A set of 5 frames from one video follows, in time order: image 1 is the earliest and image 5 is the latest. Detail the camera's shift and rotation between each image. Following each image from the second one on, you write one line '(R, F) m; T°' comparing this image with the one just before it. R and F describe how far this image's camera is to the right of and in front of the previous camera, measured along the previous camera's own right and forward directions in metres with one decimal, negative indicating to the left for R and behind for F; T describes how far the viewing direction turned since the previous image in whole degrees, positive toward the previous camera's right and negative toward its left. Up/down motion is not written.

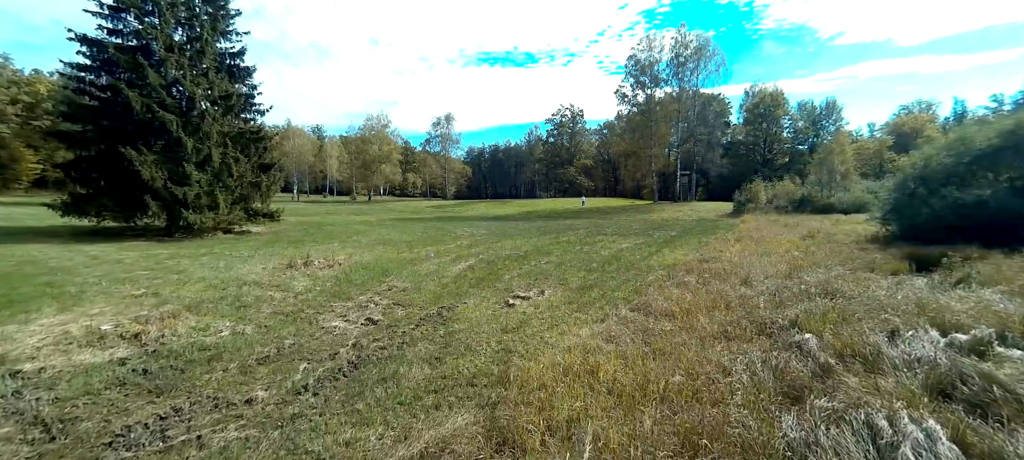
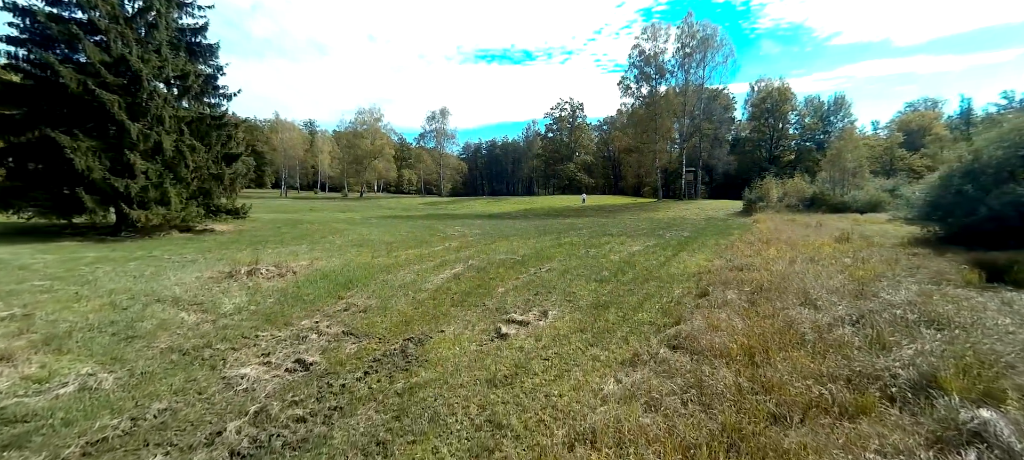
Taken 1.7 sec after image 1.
(+0.1, +1.9) m; 0°
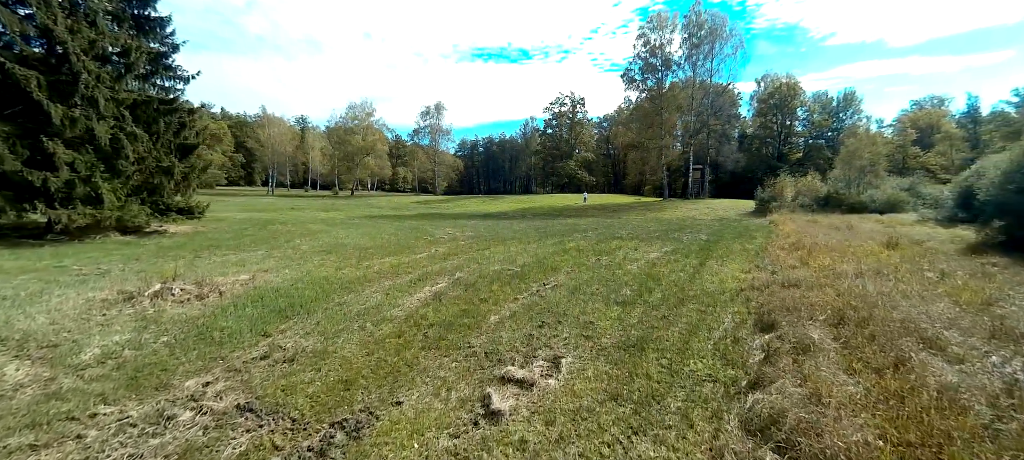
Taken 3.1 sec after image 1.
(0.0, +1.9) m; 0°
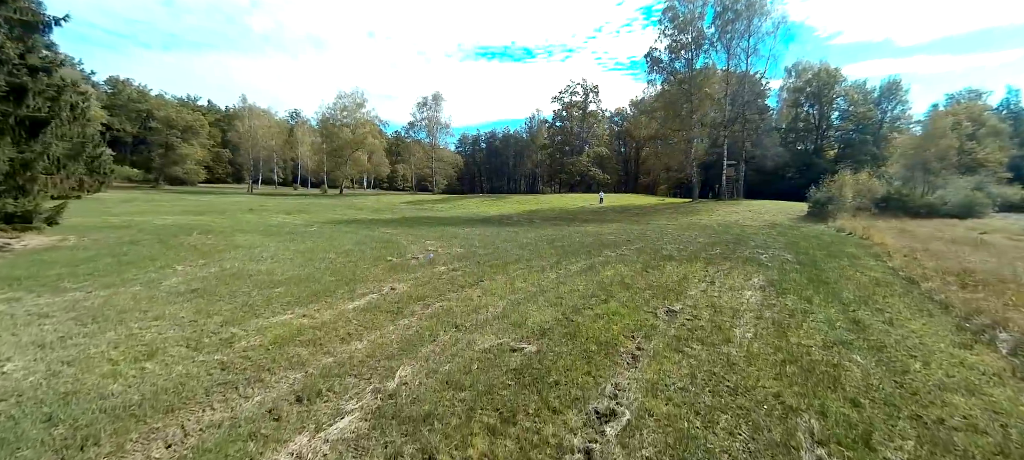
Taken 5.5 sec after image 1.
(0.0, +4.4) m; 0°
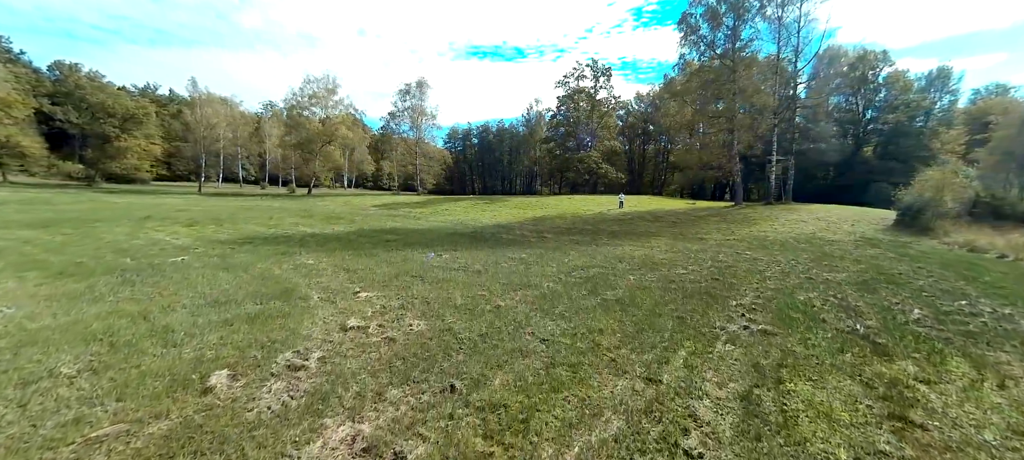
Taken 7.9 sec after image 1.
(-0.3, +5.4) m; +1°
